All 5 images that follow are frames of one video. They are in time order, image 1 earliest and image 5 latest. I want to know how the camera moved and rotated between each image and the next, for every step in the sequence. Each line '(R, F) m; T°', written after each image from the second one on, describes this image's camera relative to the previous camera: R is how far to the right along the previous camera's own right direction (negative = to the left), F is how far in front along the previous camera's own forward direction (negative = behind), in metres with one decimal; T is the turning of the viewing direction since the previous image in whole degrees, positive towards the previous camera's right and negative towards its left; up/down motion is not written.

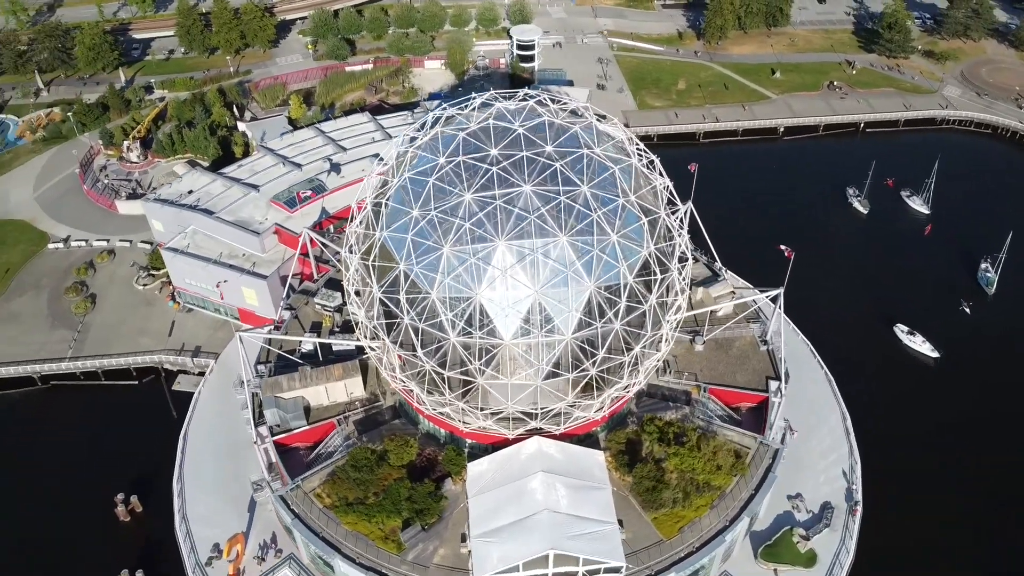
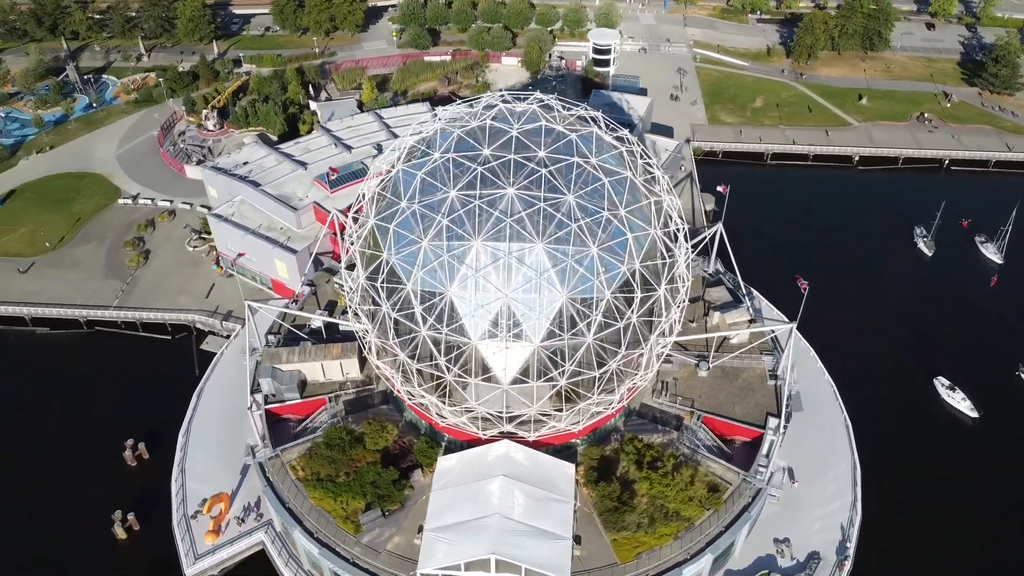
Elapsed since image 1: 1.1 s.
(+5.4, +0.4) m; -7°
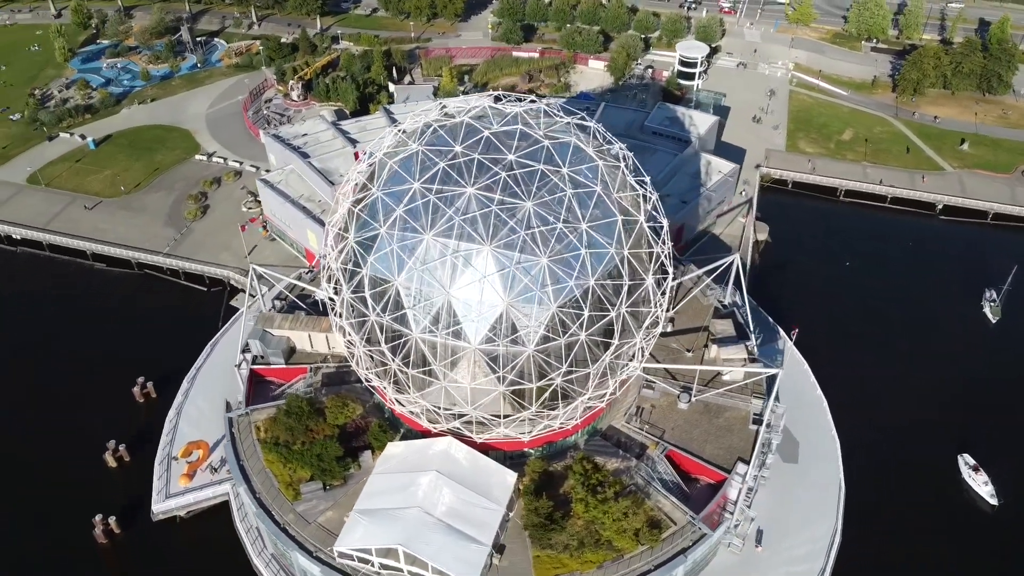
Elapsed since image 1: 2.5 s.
(+7.5, +0.8) m; -9°
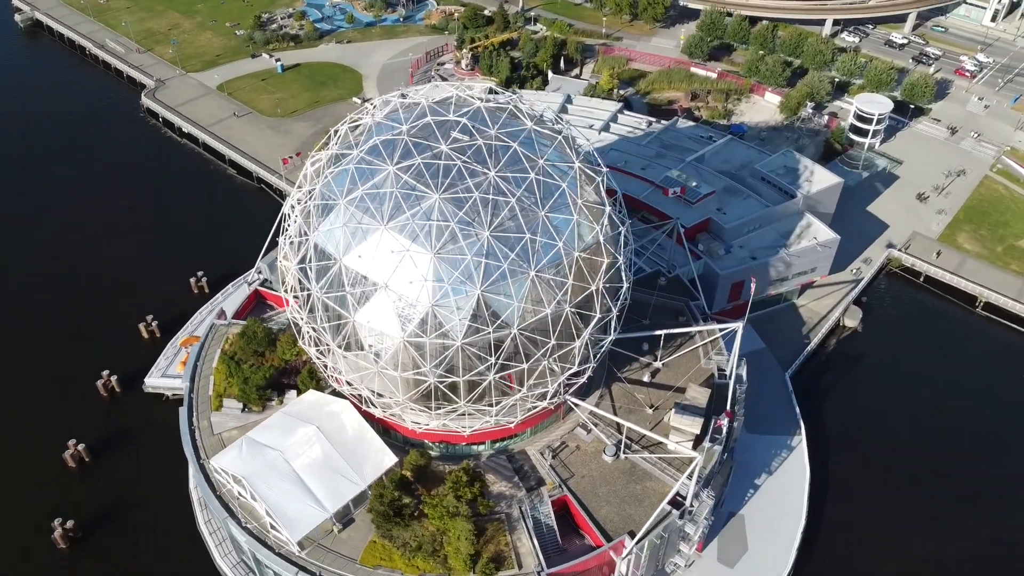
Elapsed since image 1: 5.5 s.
(+14.6, +3.3) m; -18°
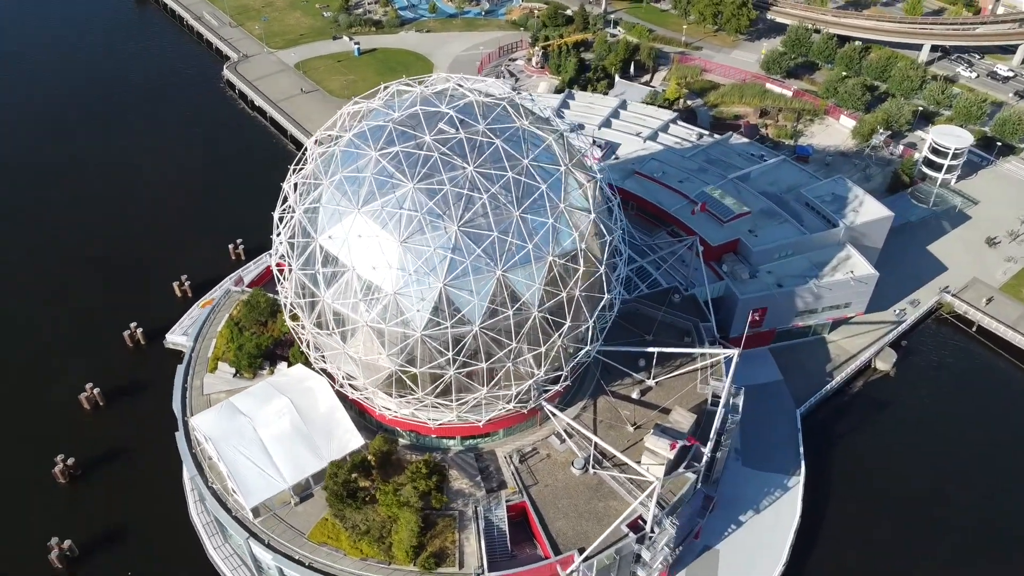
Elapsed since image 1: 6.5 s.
(+5.5, +0.8) m; -7°
